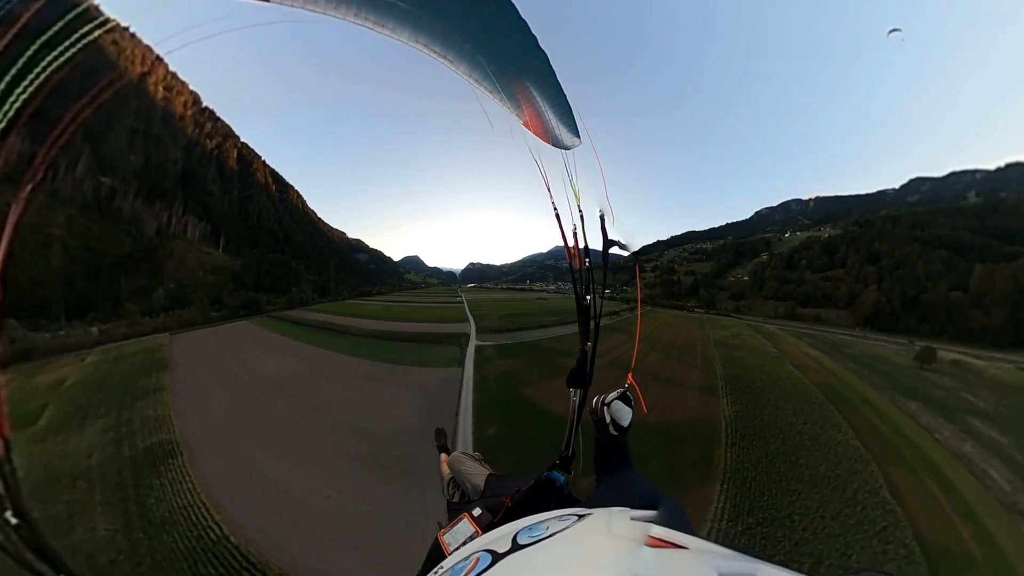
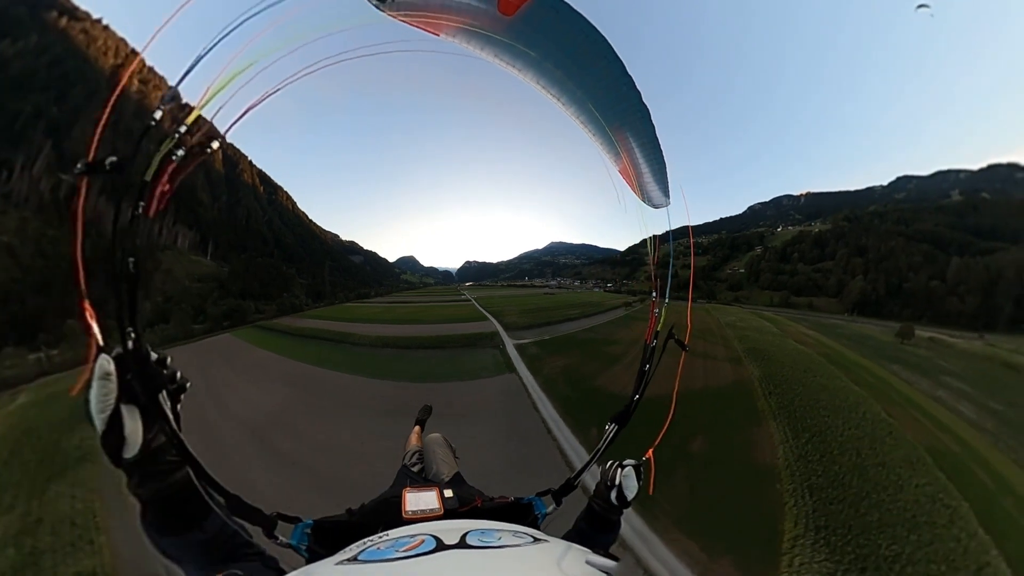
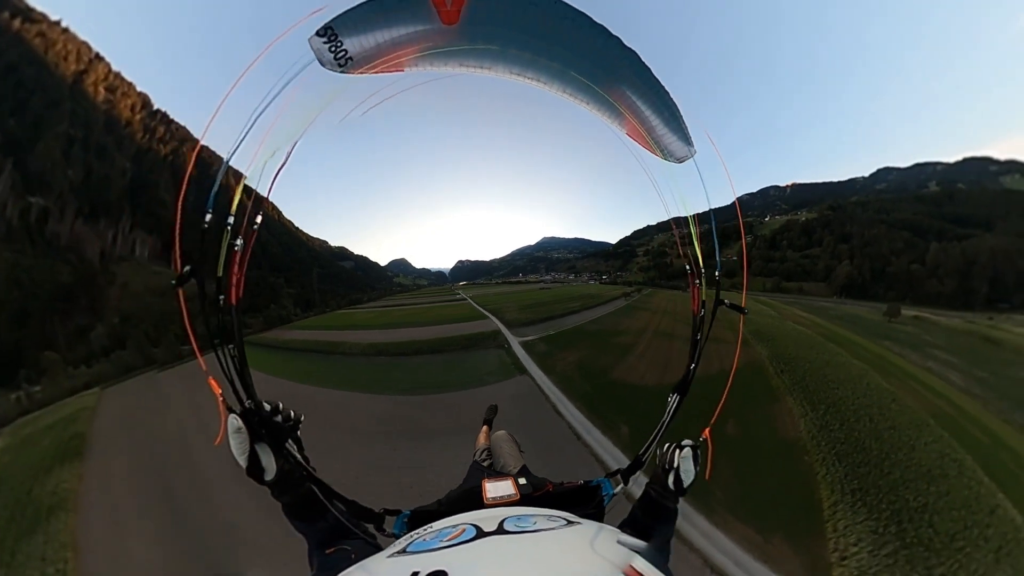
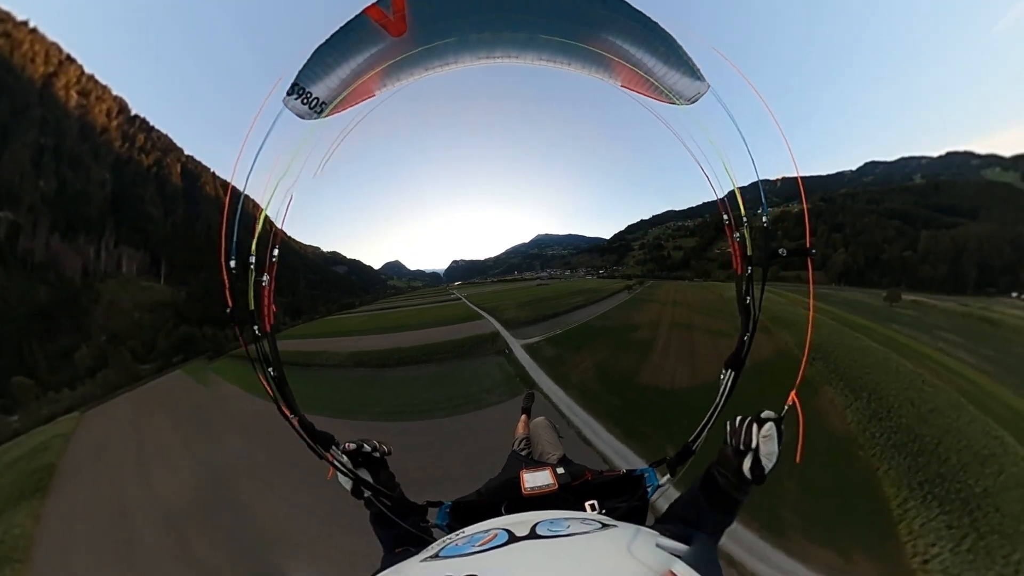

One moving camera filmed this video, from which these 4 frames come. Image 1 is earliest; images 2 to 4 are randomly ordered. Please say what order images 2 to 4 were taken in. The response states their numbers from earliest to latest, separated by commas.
2, 3, 4
